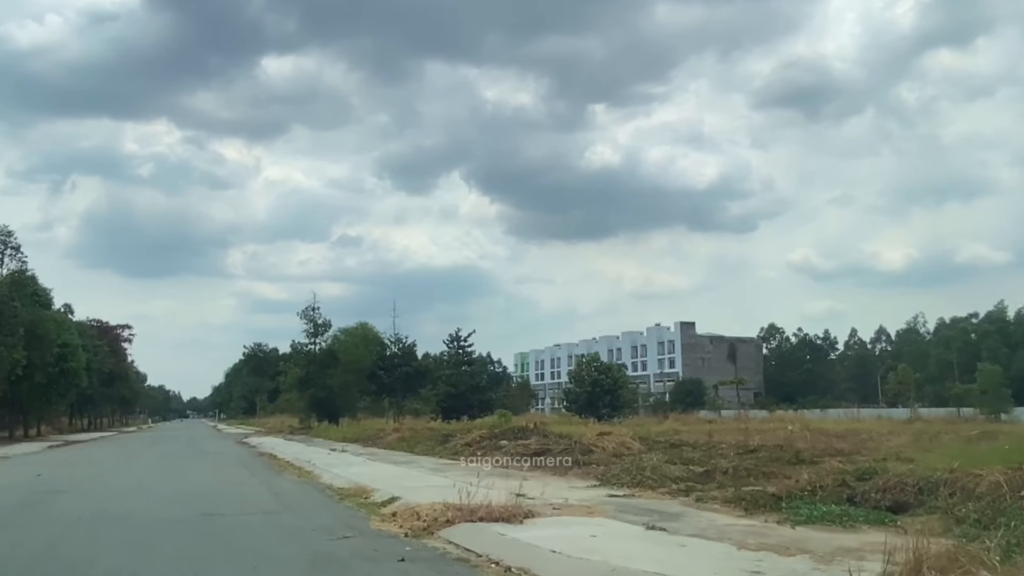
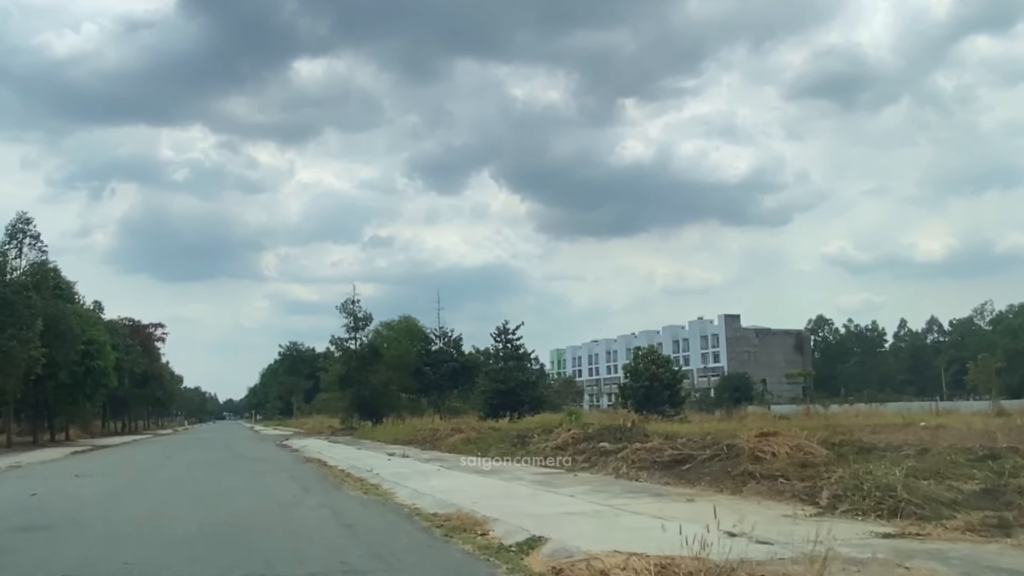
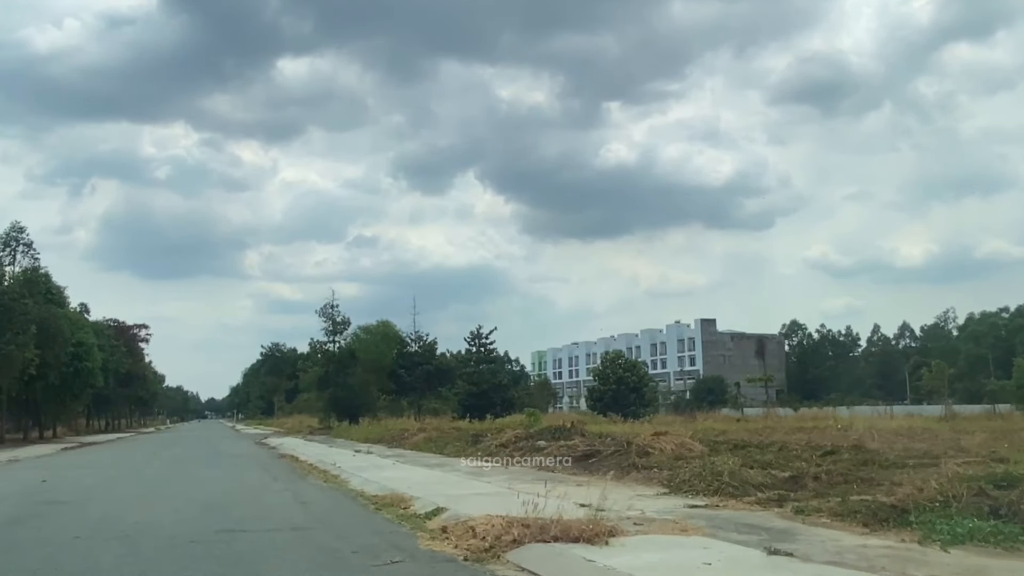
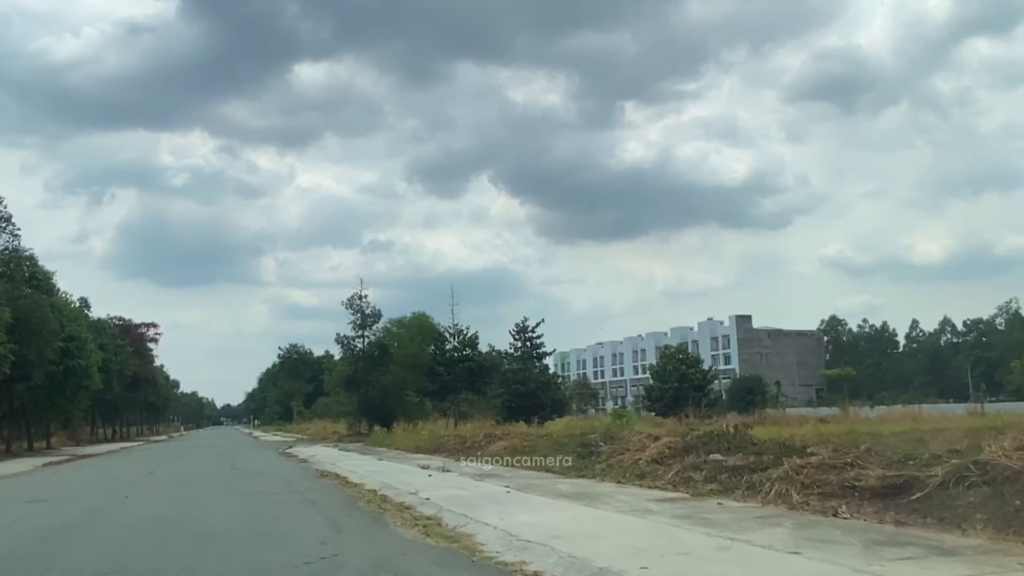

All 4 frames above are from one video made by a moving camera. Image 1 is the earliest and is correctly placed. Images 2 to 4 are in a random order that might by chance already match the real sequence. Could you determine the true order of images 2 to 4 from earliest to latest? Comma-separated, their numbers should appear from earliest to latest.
3, 2, 4
